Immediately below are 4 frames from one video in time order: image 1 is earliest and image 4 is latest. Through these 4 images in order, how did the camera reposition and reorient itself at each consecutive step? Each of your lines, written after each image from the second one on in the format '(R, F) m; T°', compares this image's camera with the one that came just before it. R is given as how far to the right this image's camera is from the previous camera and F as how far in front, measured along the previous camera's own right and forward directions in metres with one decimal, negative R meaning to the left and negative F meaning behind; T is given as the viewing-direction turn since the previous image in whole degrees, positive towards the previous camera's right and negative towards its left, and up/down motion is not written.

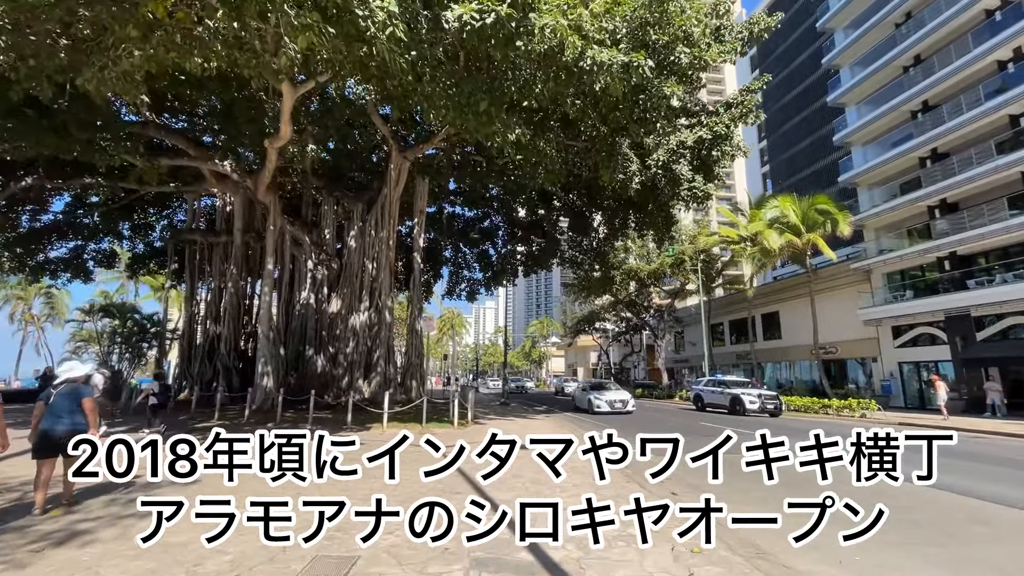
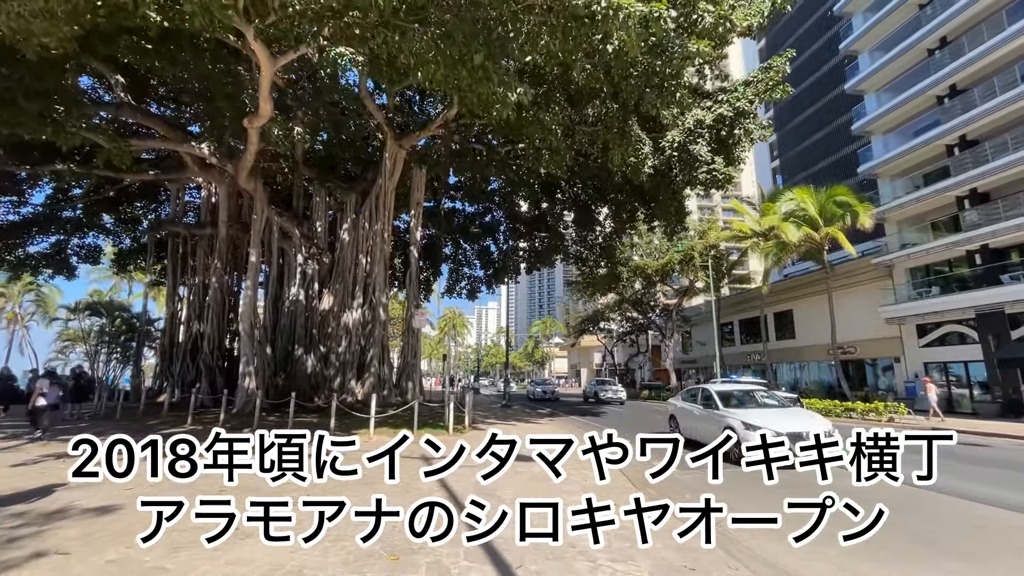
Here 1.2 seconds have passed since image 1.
(0.0, +1.1) m; 0°
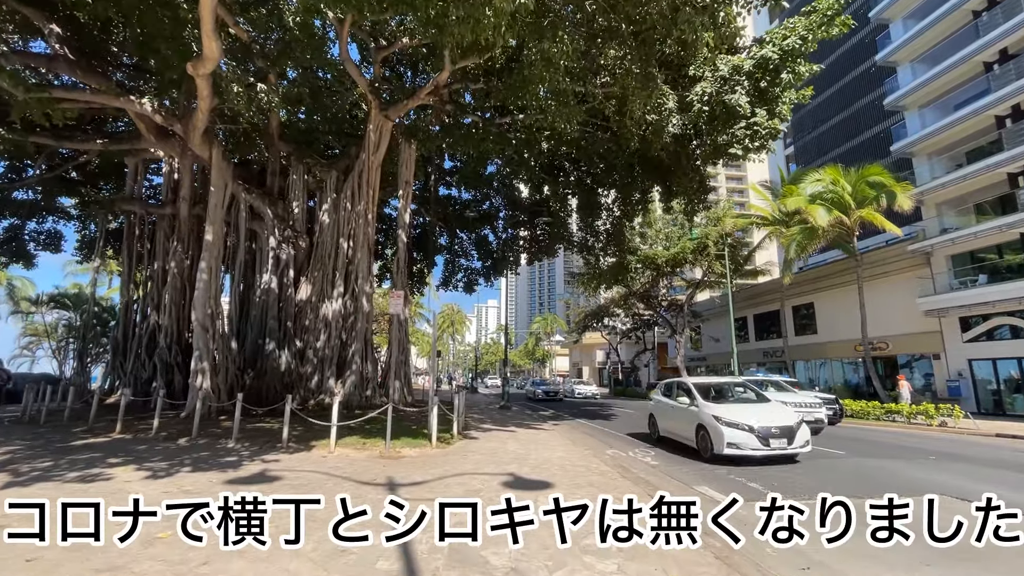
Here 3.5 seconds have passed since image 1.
(0.0, +2.0) m; 0°
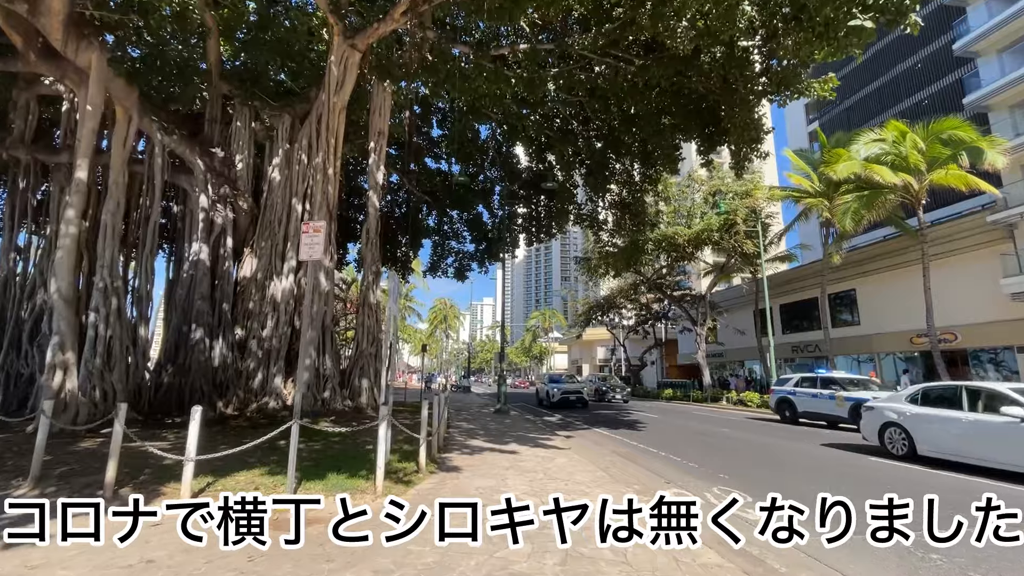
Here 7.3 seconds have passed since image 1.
(-0.1, +3.4) m; 0°
